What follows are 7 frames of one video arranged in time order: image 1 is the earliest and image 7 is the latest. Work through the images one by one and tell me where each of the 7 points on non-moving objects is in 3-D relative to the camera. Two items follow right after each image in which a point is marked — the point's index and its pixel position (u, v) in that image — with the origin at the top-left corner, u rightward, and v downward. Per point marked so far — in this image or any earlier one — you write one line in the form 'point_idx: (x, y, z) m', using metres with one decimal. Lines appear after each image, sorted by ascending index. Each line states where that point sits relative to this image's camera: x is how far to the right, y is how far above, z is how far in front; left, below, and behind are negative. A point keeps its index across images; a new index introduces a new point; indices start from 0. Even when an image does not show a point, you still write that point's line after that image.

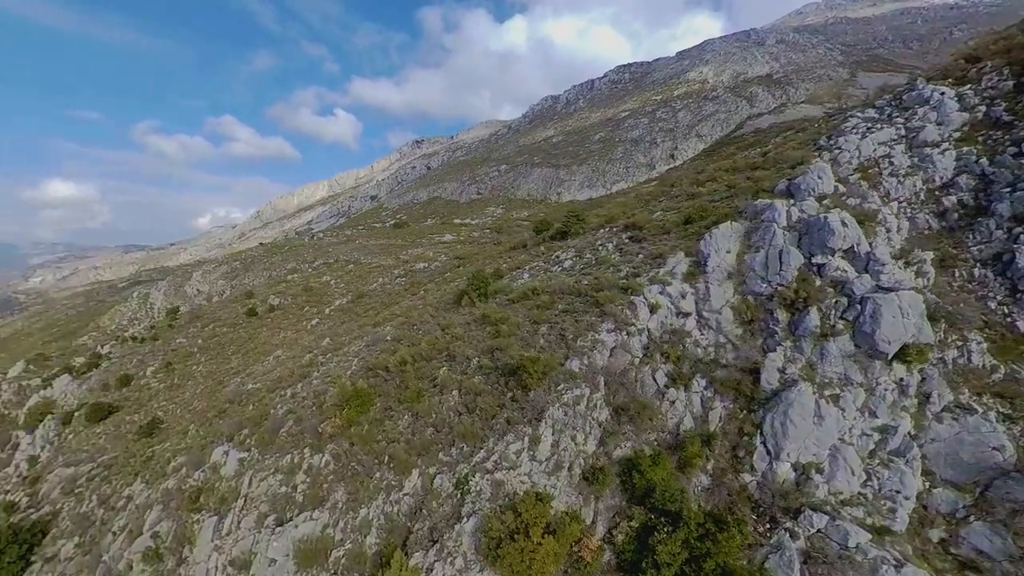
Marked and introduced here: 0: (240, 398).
0: (-11.5, -4.8, +19.1) m
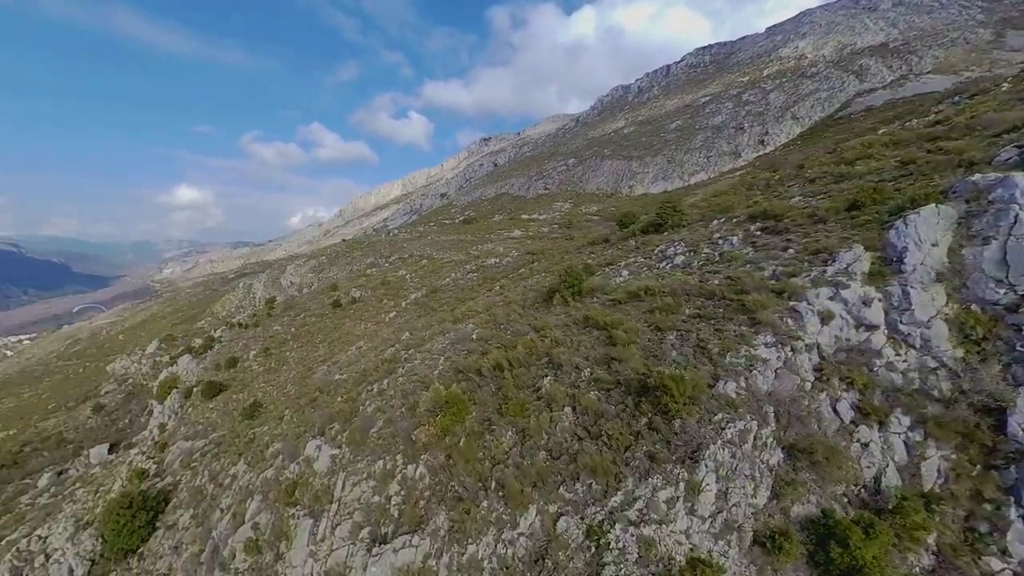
0: (-8.2, -4.6, +20.0) m
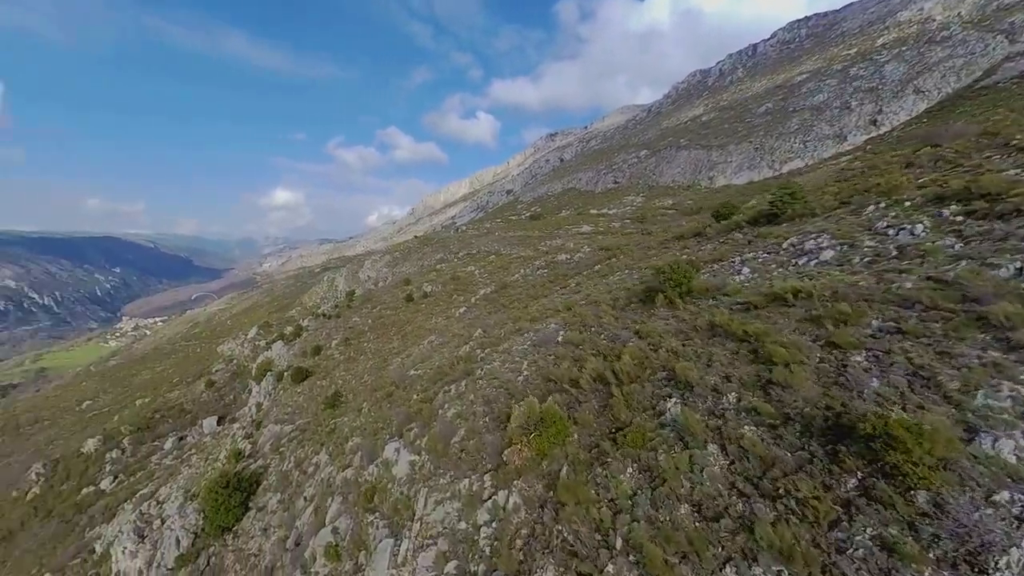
0: (-4.9, -4.4, +20.2) m
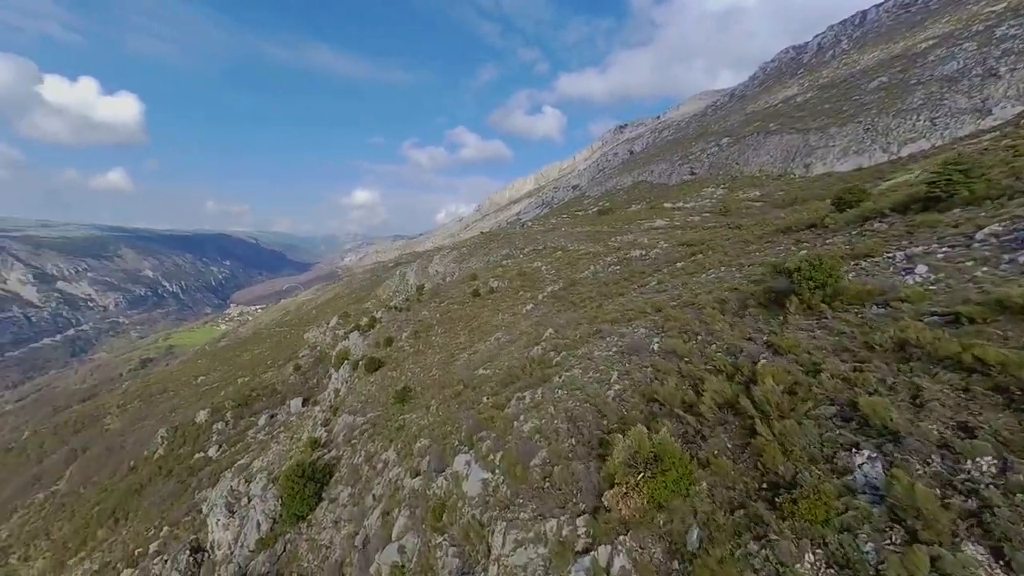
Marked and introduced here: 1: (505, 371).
0: (-1.8, -4.2, +19.7) m
1: (-0.3, -3.6, +19.2) m
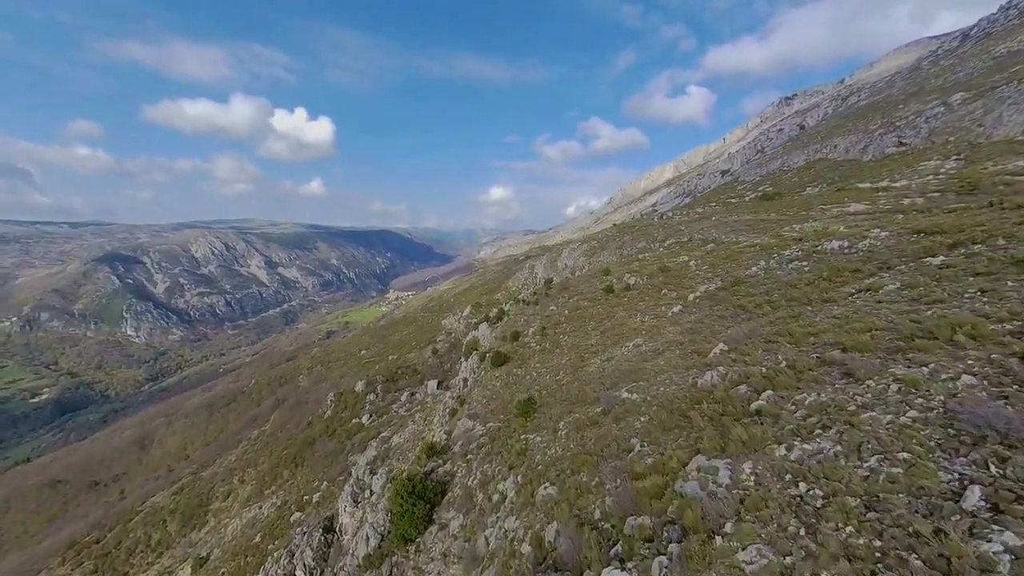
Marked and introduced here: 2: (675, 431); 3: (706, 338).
0: (+3.4, -4.0, +16.6) m
1: (+4.8, -3.5, +15.6) m
2: (+4.6, -3.8, +14.4) m
3: (+8.3, -1.9, +19.5) m
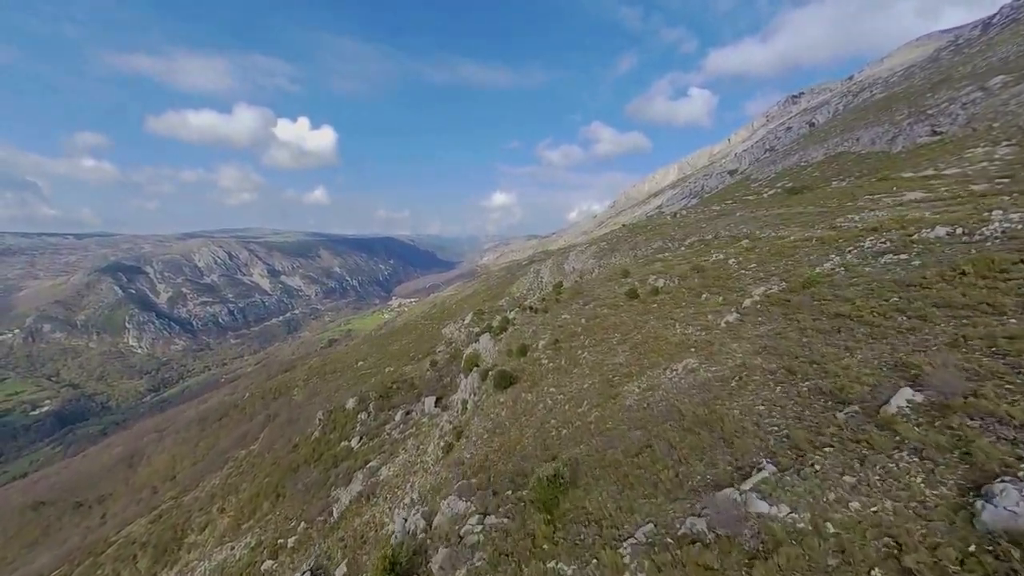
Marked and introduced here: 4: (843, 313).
0: (+3.7, -4.1, +11.4) m
1: (+5.1, -3.5, +10.4) m
2: (+4.9, -3.8, +9.2) m
3: (+8.6, -1.9, +14.3) m
4: (+11.8, -0.5, +16.3) m
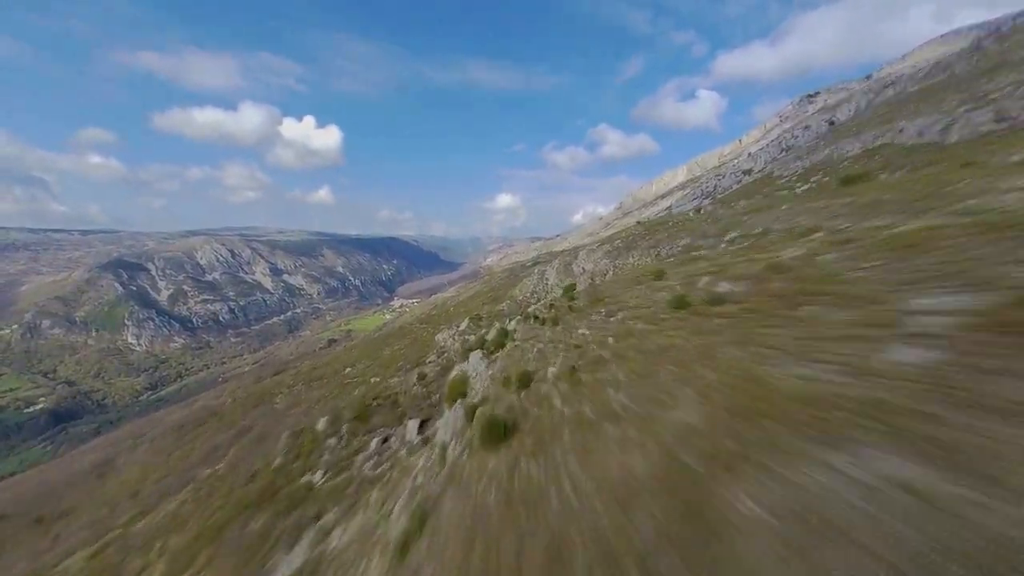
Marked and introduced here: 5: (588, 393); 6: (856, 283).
0: (+3.5, -4.3, +3.2) m
1: (+4.9, -3.7, +2.2) m
2: (+4.7, -4.0, +1.0) m
3: (+8.4, -2.2, +6.0) m
4: (+11.7, -0.8, +8.0) m
5: (+2.9, -4.0, +18.1) m
6: (+13.6, +0.9, +15.6) m
